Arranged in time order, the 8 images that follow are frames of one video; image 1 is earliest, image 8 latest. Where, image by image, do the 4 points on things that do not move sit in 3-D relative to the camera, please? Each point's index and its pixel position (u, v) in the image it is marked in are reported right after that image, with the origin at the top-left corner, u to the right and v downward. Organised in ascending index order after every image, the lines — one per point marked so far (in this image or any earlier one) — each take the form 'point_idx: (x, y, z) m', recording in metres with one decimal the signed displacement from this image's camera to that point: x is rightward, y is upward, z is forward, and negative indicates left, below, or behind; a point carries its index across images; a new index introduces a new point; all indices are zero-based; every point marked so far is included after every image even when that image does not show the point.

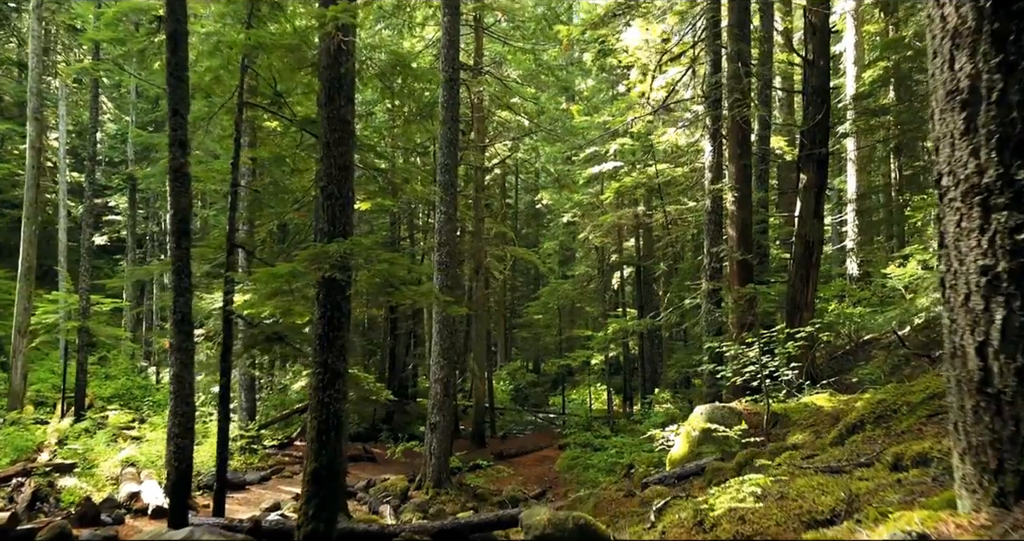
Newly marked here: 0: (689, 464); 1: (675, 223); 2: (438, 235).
0: (+1.8, -1.9, +7.2) m
1: (+4.0, +1.2, +17.7) m
2: (-1.4, +0.7, +13.4) m
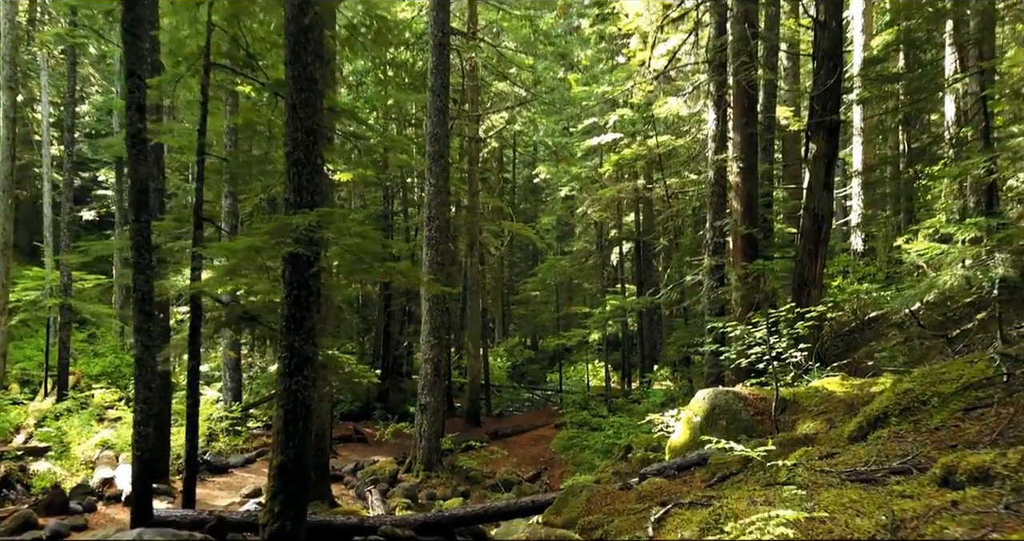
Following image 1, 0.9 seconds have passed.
0: (+1.6, -1.7, +6.7) m
1: (+3.9, +1.8, +17.1) m
2: (-1.5, +1.1, +12.8) m
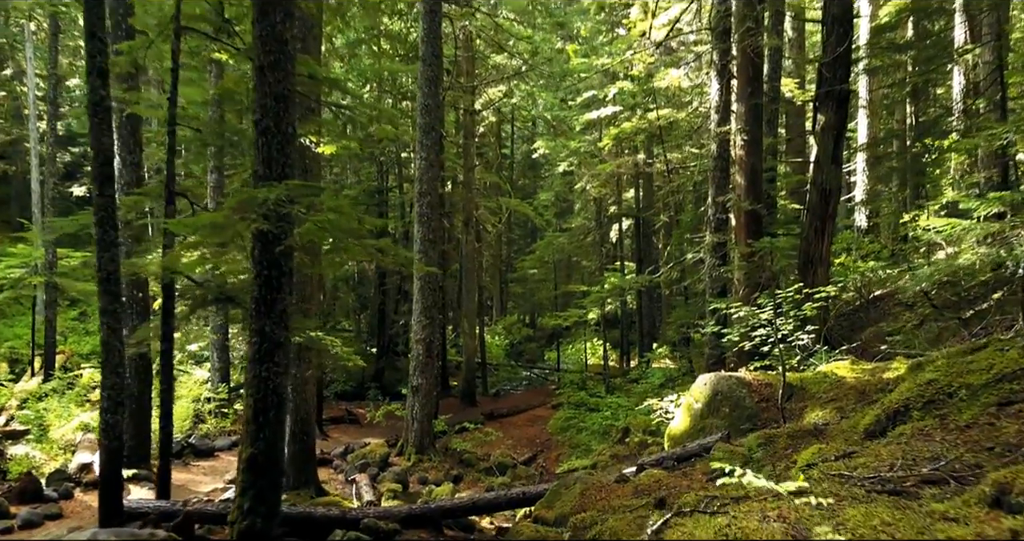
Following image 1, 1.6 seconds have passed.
0: (+1.5, -1.5, +6.3) m
1: (+3.8, +2.3, +16.6) m
2: (-1.6, +1.5, +12.3) m
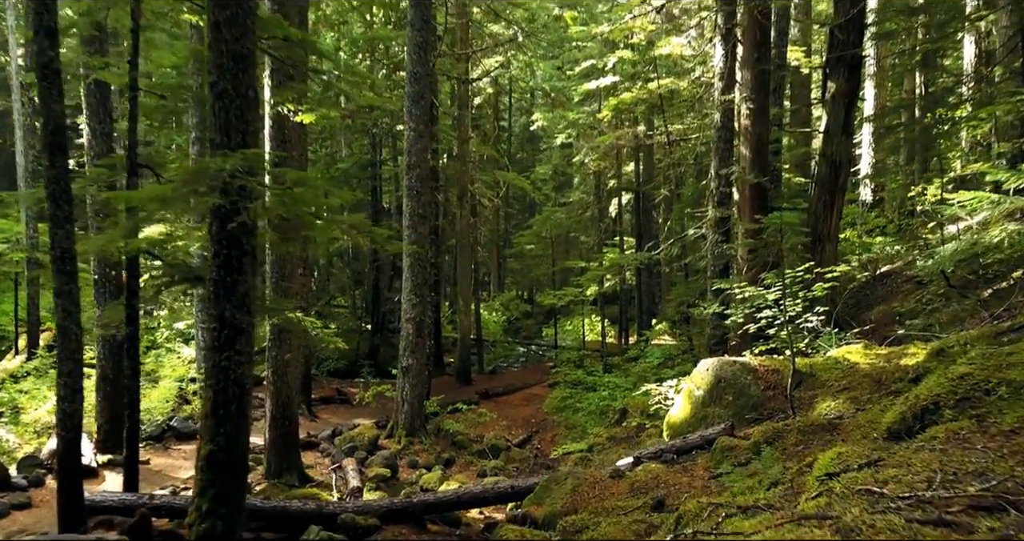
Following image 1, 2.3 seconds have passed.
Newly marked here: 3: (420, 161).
0: (+1.4, -1.3, +5.8) m
1: (+3.7, +2.8, +16.0) m
2: (-1.7, +1.9, +11.8) m
3: (-1.5, +1.8, +11.7) m
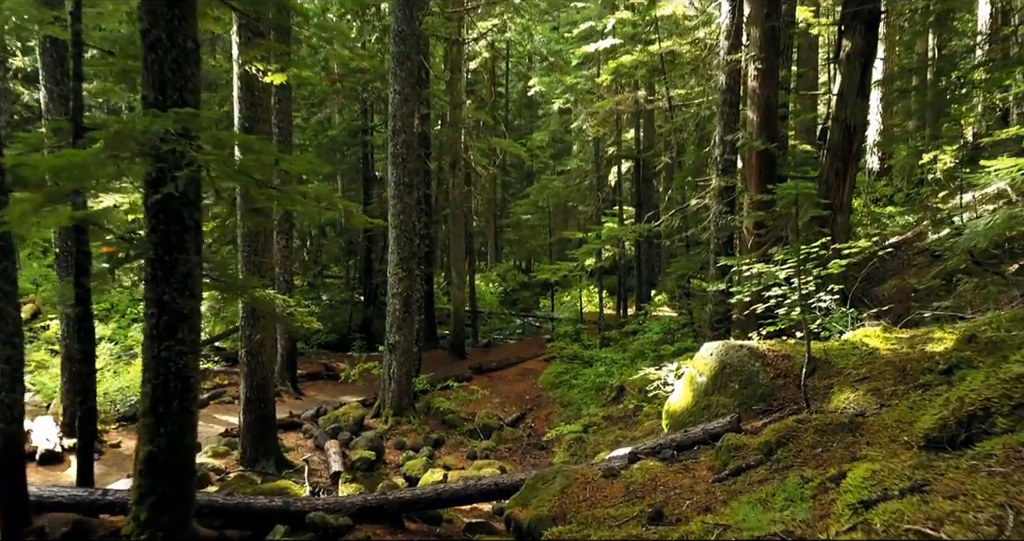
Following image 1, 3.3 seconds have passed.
0: (+1.3, -1.2, +5.3) m
1: (+3.5, +3.4, +15.3) m
2: (-1.8, +2.3, +11.1) m
3: (-1.6, +2.2, +11.0) m
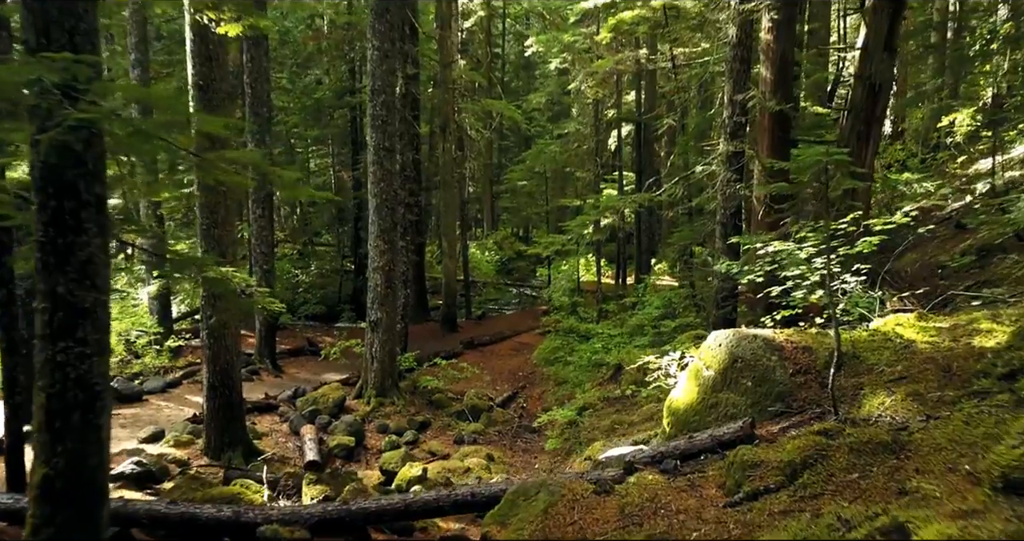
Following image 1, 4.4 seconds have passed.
0: (+1.2, -1.0, +4.6) m
1: (+3.4, +4.0, +14.3) m
2: (-2.0, +2.7, +10.2) m
3: (-1.8, +2.6, +10.1) m
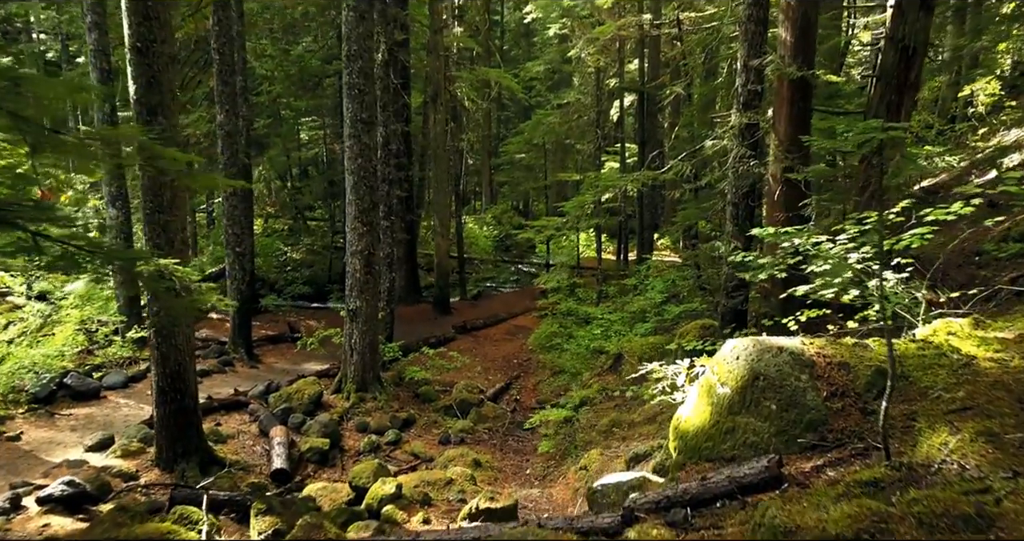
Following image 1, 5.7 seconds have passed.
0: (+1.0, -1.1, +3.8) m
1: (+3.3, +4.4, +13.3) m
2: (-2.1, +2.9, +9.2) m
3: (-1.9, +2.8, +9.2) m
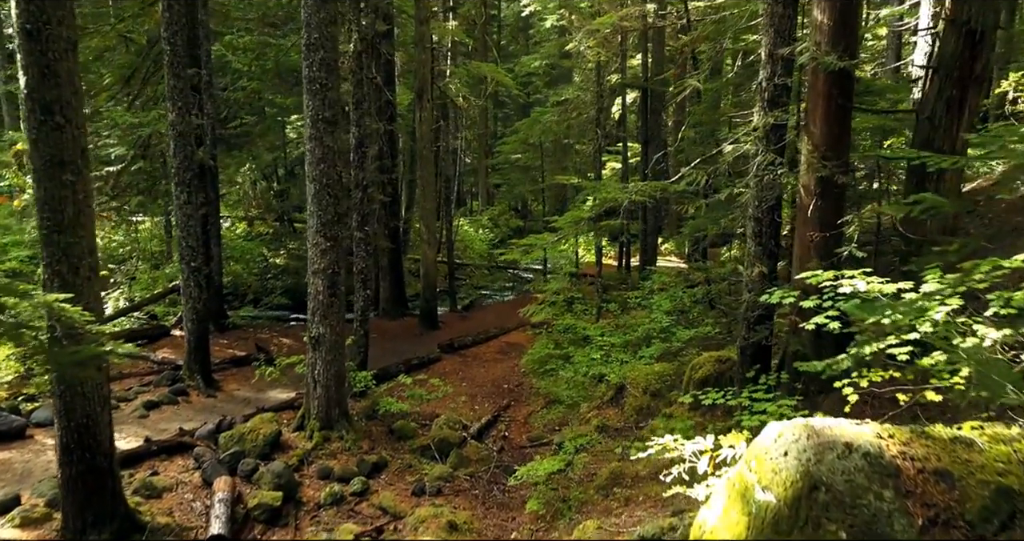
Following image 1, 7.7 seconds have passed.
0: (+0.9, -1.3, +2.6) m
1: (+3.1, +4.1, +12.1) m
2: (-2.2, +2.7, +8.0) m
3: (-2.0, +2.5, +7.9) m
